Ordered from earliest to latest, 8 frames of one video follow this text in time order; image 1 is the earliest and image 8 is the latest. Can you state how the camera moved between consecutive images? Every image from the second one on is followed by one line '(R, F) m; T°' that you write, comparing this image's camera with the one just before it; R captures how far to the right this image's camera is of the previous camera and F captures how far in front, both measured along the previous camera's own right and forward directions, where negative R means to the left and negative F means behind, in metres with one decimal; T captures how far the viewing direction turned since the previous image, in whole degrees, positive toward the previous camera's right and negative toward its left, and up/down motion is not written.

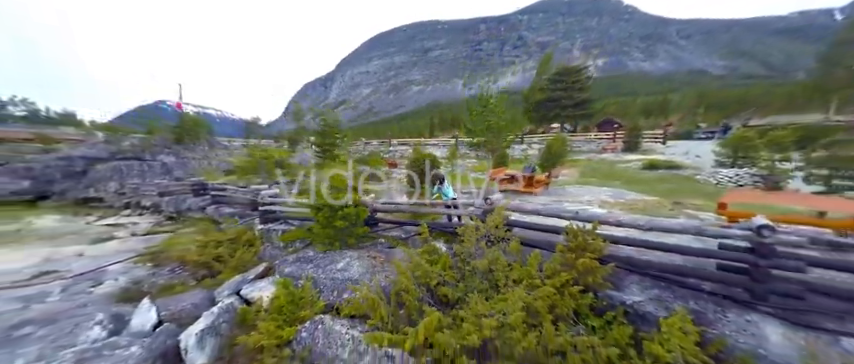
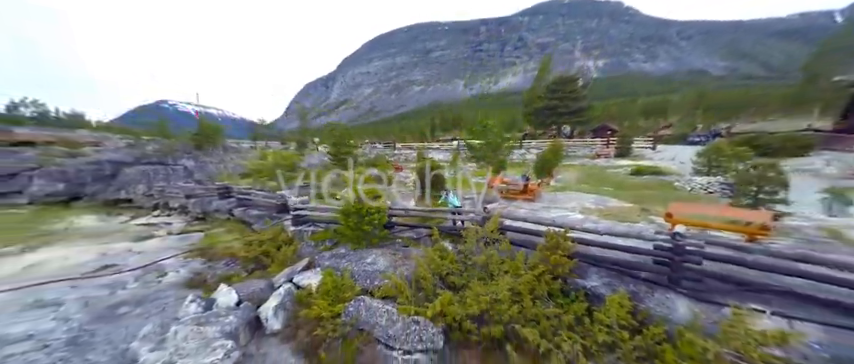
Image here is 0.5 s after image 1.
(-0.3, -1.2) m; 0°
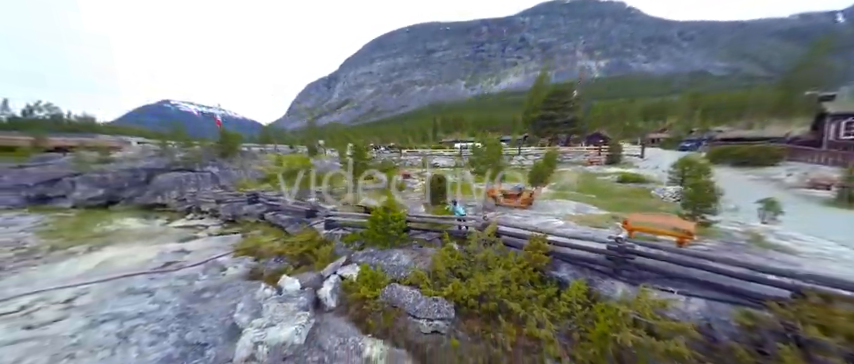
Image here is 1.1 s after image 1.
(-0.4, -1.7) m; 0°
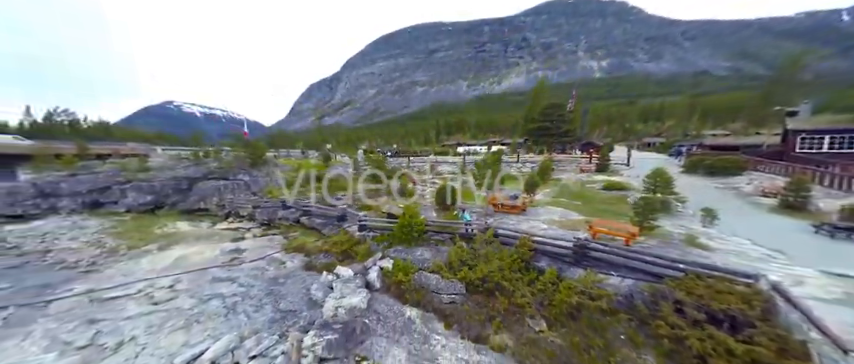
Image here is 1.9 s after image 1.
(-0.6, -2.6) m; 0°
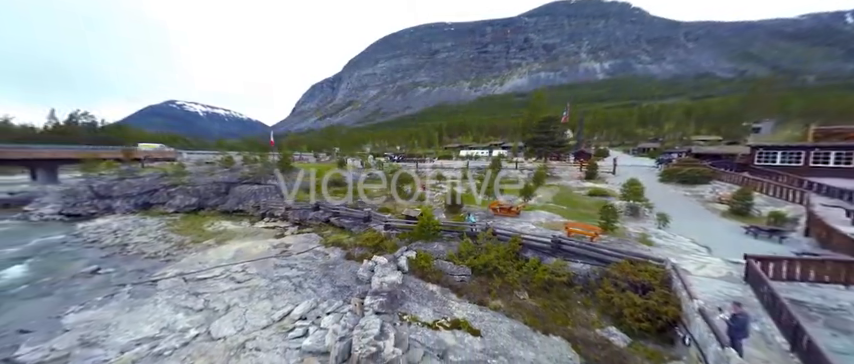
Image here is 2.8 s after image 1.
(-0.7, -3.1) m; 0°
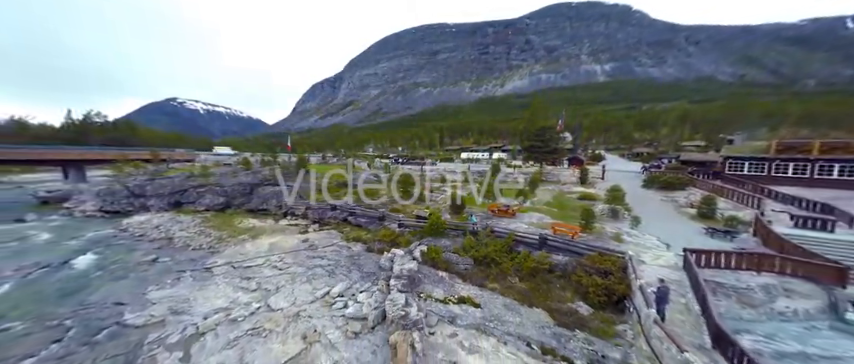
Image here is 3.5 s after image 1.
(-0.6, -2.6) m; 0°
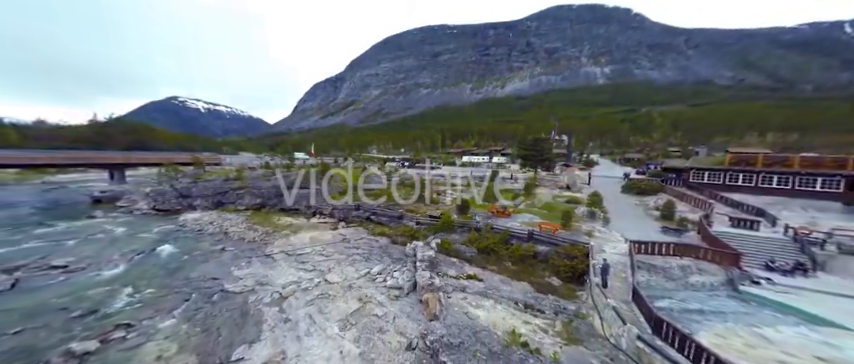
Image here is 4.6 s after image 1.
(-1.1, -4.4) m; 0°
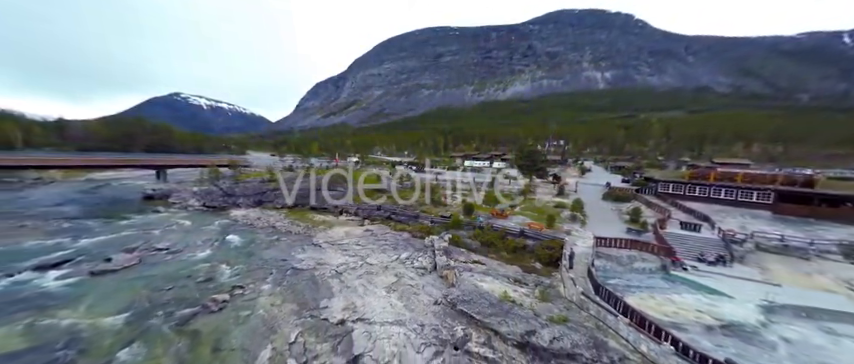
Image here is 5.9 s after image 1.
(-1.6, -5.6) m; 0°
